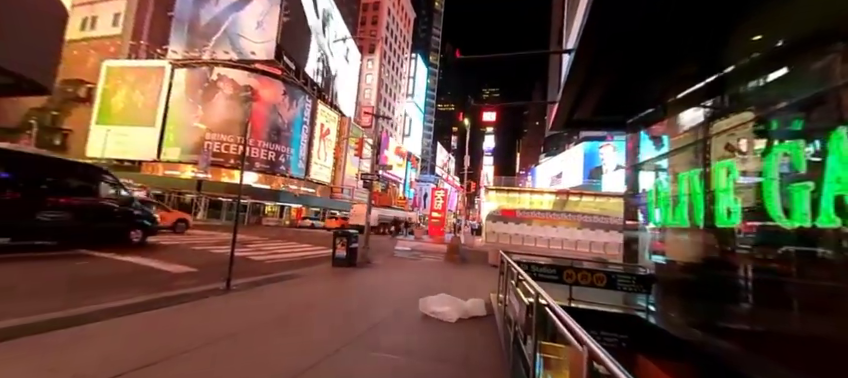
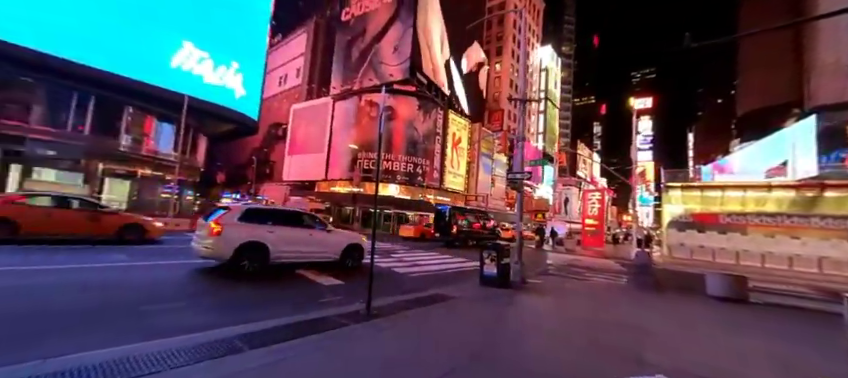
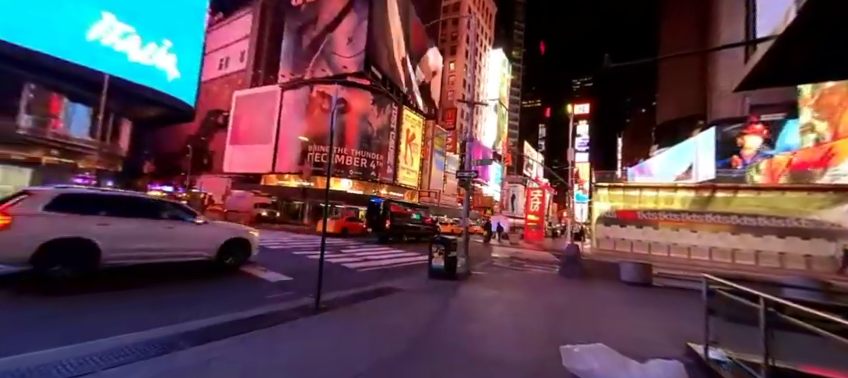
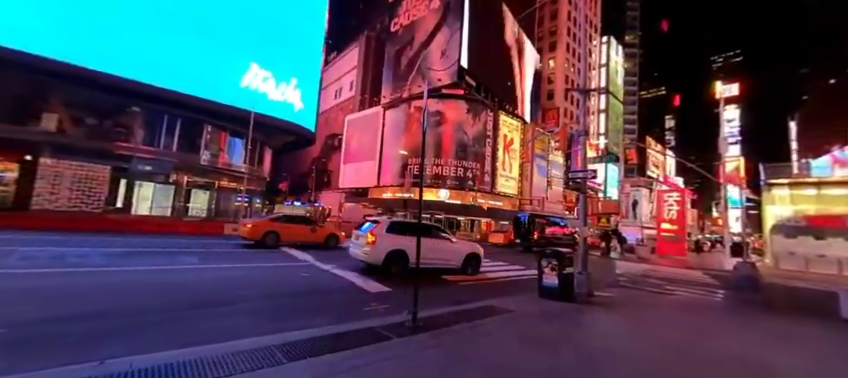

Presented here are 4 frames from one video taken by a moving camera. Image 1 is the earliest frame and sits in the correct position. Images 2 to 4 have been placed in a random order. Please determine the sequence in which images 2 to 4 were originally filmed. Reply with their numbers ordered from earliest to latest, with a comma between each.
3, 2, 4
